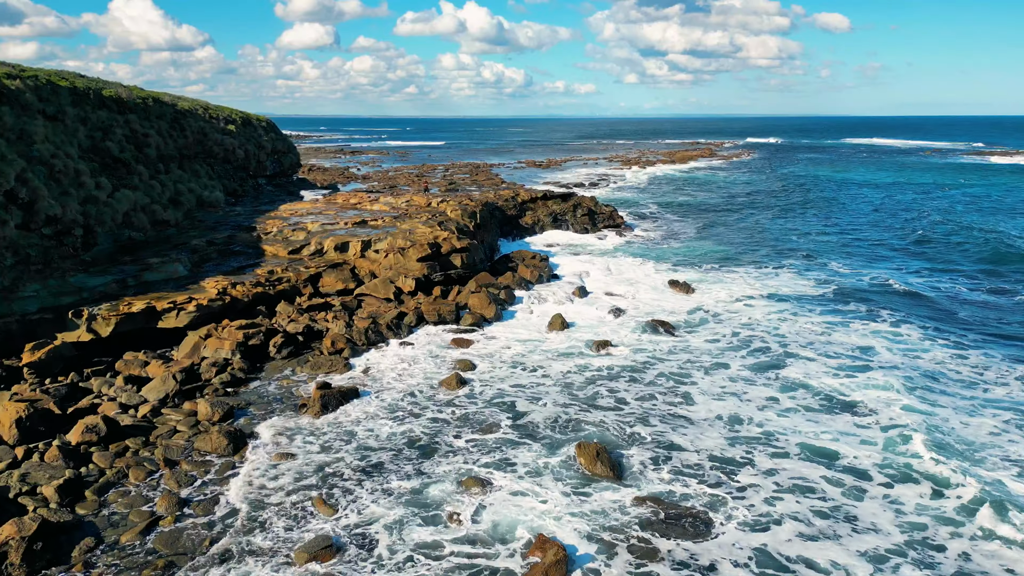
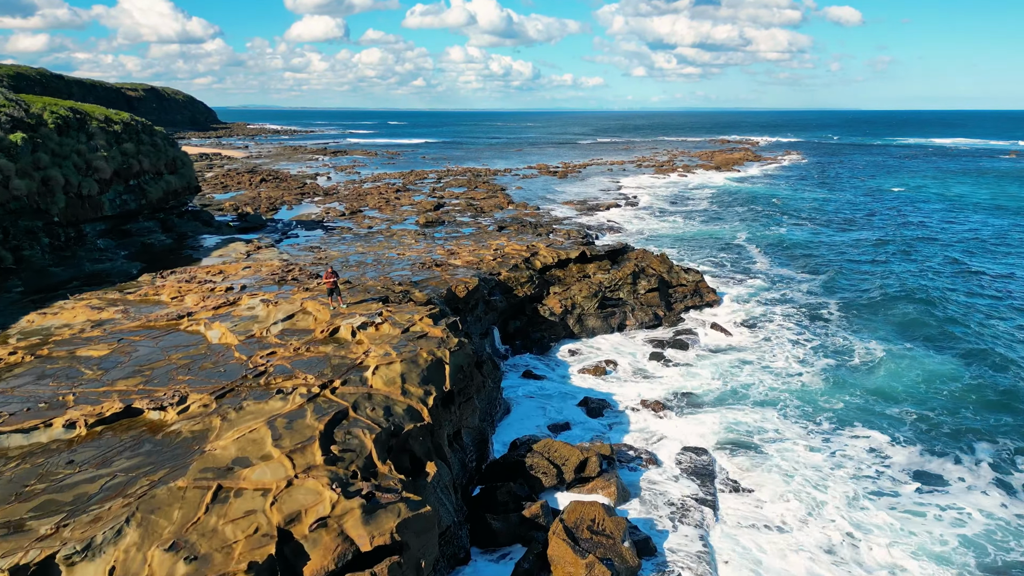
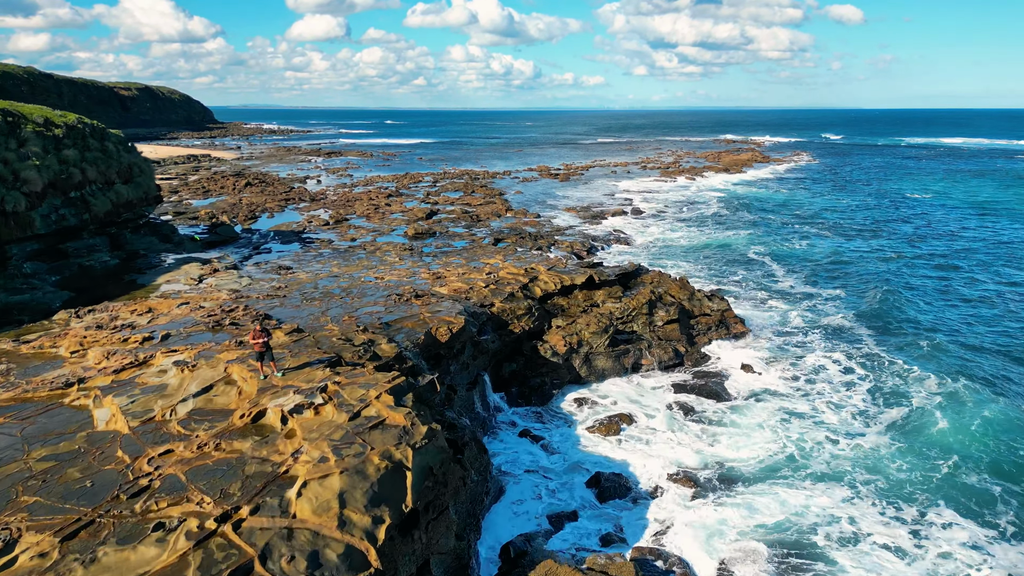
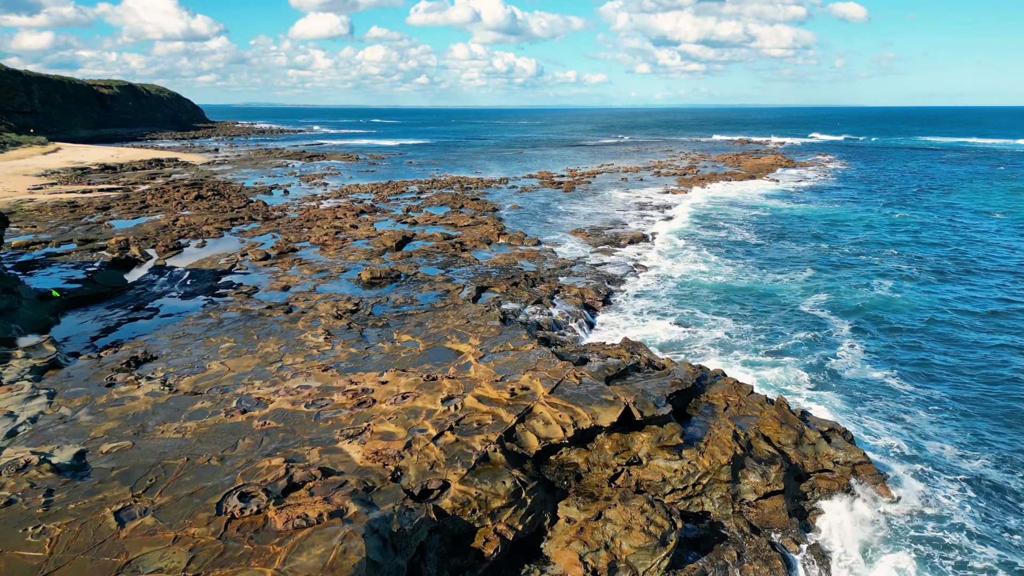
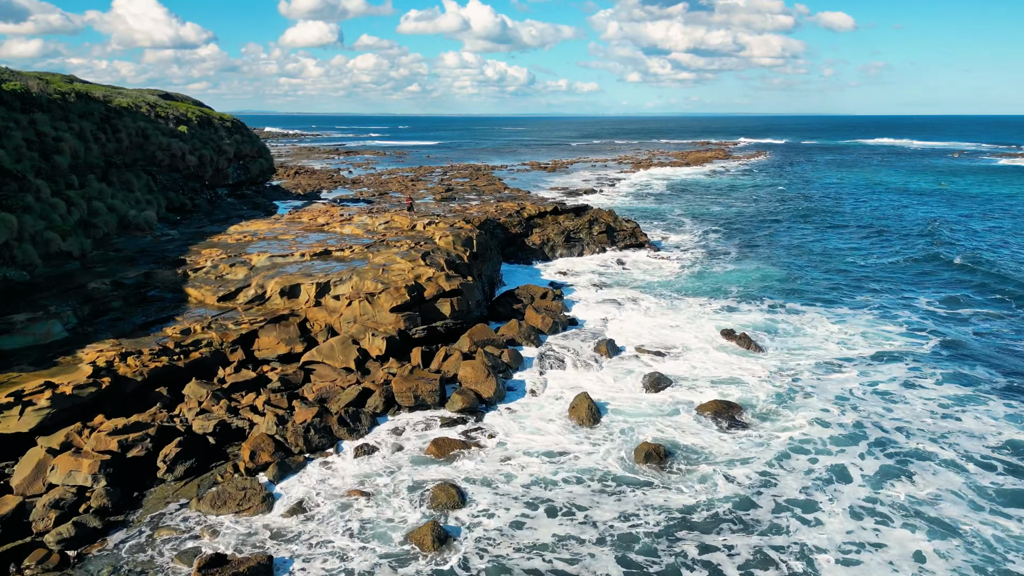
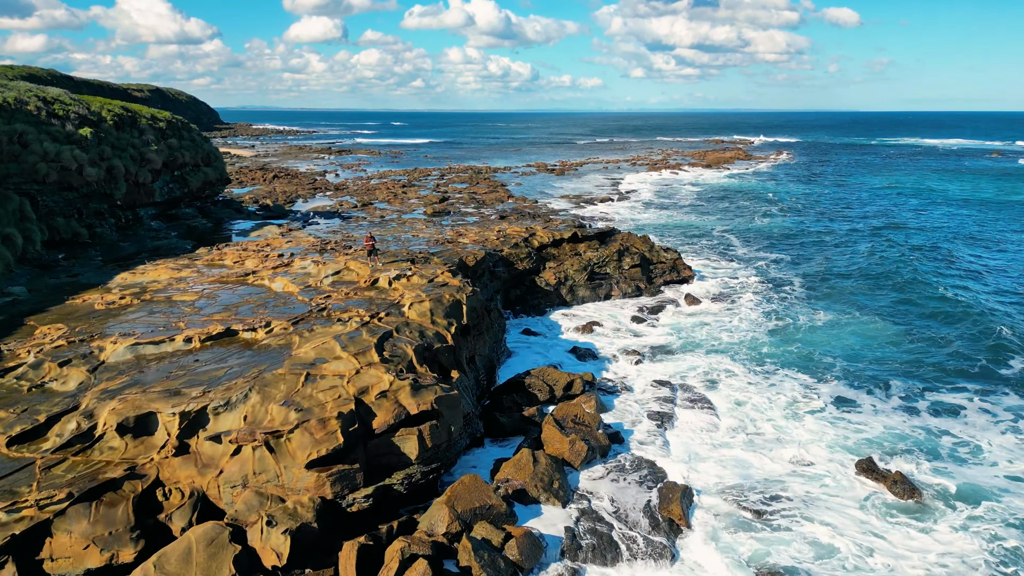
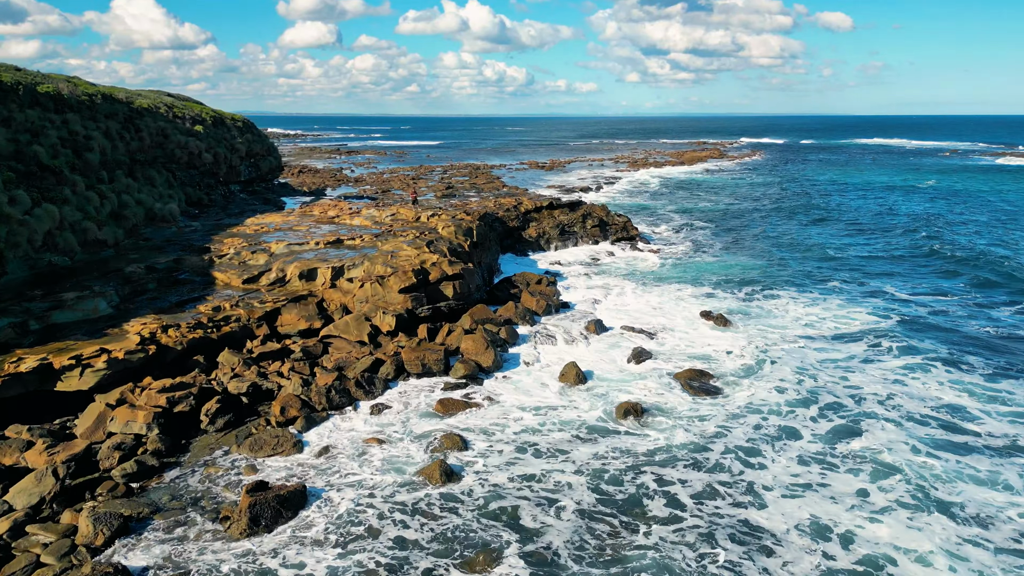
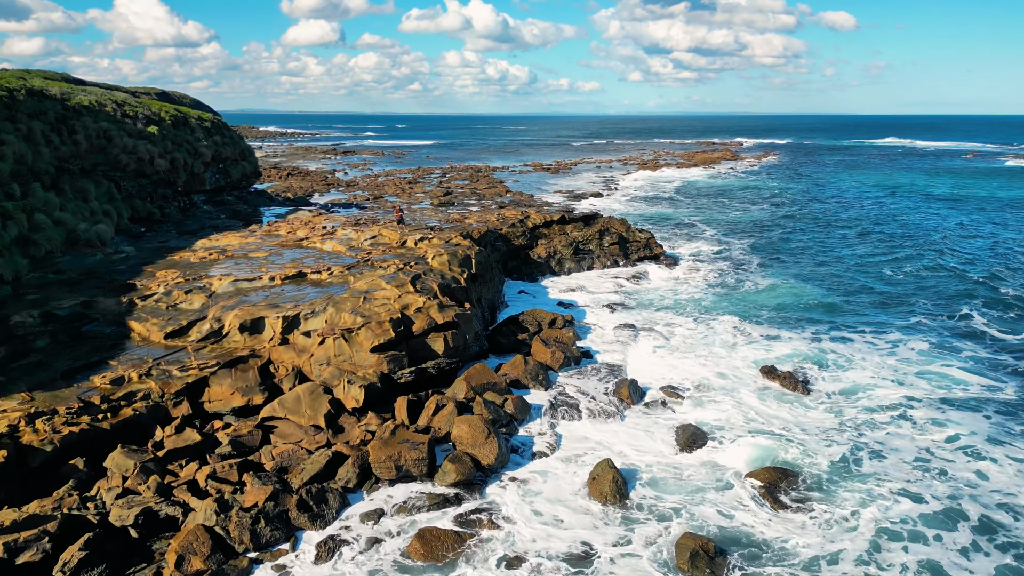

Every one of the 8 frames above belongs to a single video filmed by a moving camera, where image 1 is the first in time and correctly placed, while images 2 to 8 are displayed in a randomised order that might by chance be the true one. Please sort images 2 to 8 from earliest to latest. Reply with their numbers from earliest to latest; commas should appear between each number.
7, 5, 8, 6, 2, 3, 4
